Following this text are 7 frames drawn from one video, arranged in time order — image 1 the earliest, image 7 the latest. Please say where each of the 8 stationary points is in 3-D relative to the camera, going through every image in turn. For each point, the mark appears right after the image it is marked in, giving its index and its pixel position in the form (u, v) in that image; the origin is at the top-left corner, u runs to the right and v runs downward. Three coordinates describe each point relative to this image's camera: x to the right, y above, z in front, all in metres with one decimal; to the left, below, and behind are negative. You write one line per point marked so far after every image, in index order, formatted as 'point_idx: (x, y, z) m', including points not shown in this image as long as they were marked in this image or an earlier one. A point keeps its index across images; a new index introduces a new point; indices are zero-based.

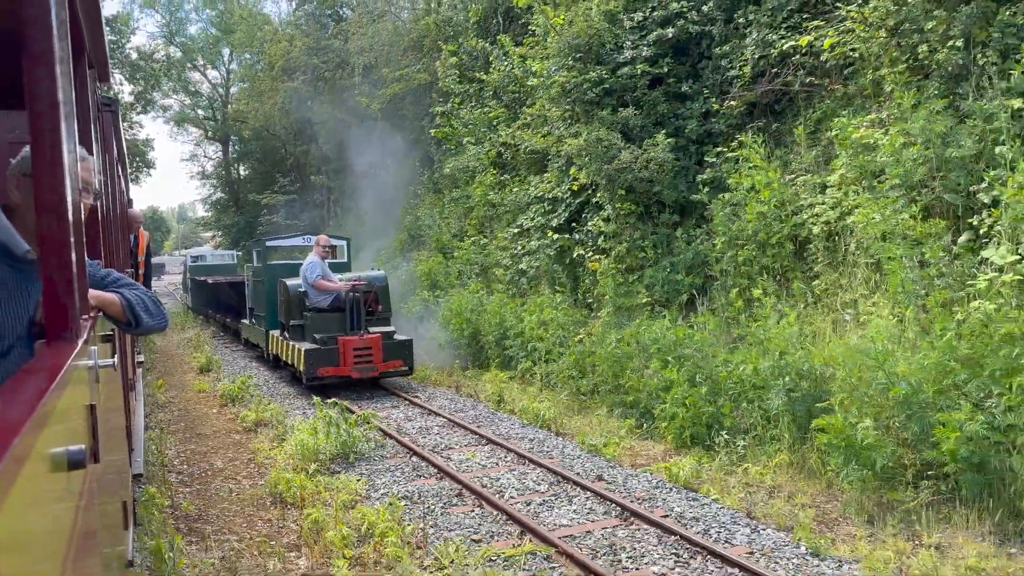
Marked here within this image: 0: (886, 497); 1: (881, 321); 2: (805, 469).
0: (+3.0, -1.6, +6.0) m
1: (+3.4, -0.3, +7.0) m
2: (+2.6, -1.6, +6.7) m
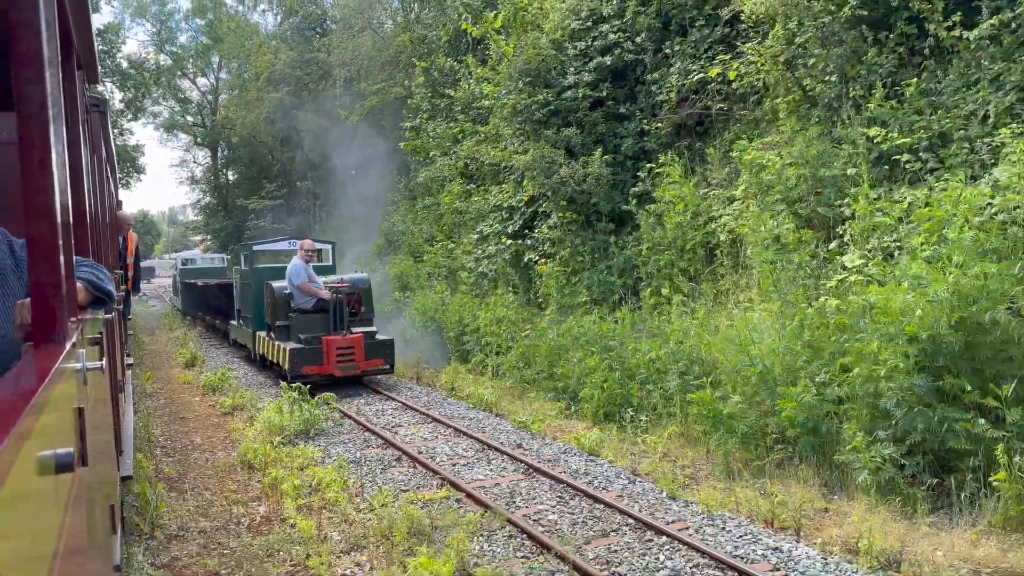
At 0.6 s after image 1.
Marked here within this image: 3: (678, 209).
0: (+2.3, -1.6, +7.3) m
1: (+2.7, -0.3, +8.3) m
2: (+1.9, -1.6, +8.0) m
3: (+2.4, +1.1, +10.6) m
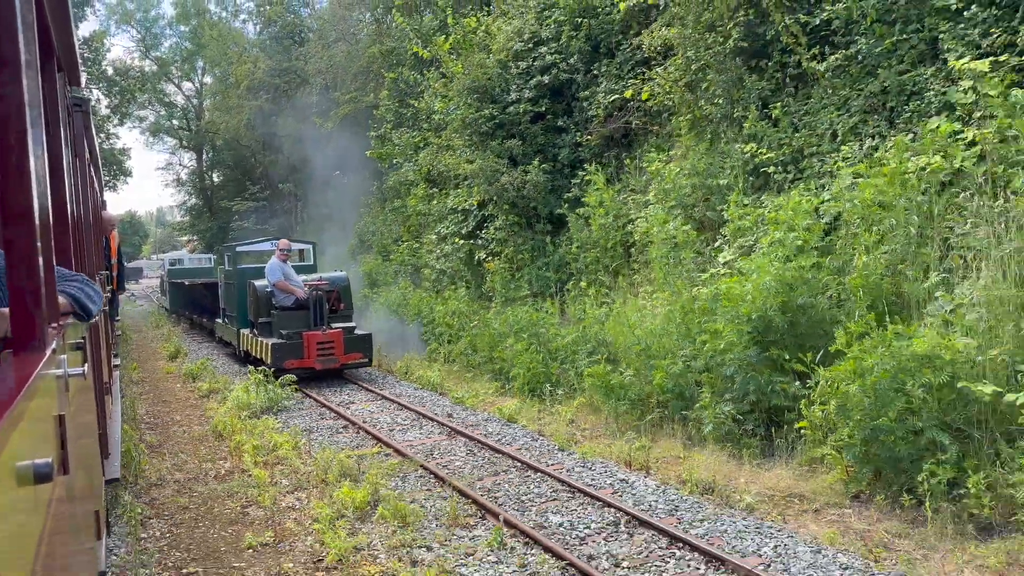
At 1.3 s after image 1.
0: (+1.4, -1.5, +8.7) m
1: (+1.8, -0.2, +9.7) m
2: (+1.0, -1.5, +9.5) m
3: (+1.4, +1.2, +12.1) m
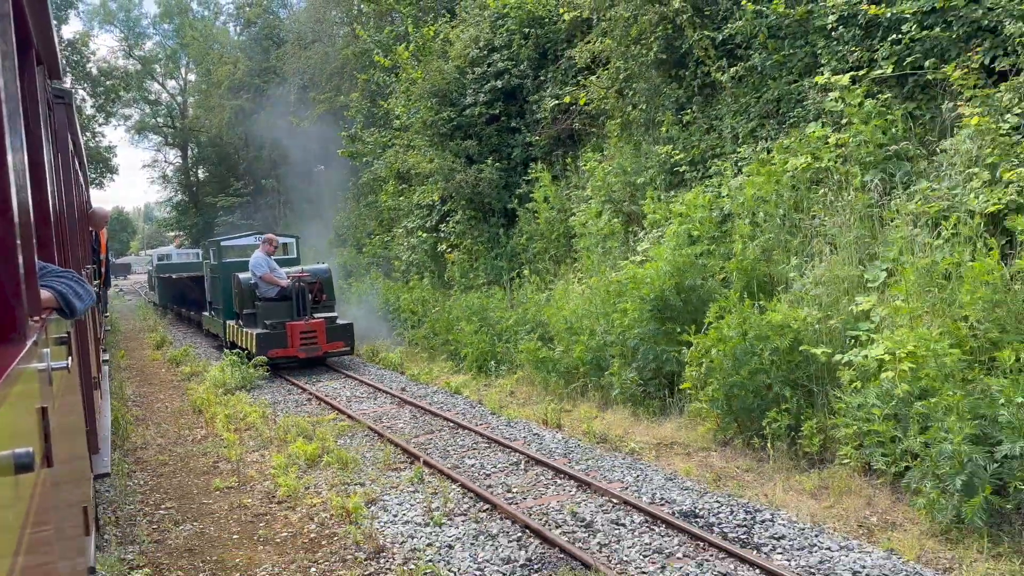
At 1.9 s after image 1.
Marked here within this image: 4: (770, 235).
0: (+0.6, -1.3, +10.0) m
1: (+1.0, 0.0, +11.0) m
2: (+0.3, -1.3, +10.7) m
3: (+0.6, +1.4, +13.3) m
4: (+2.9, +0.6, +8.4) m
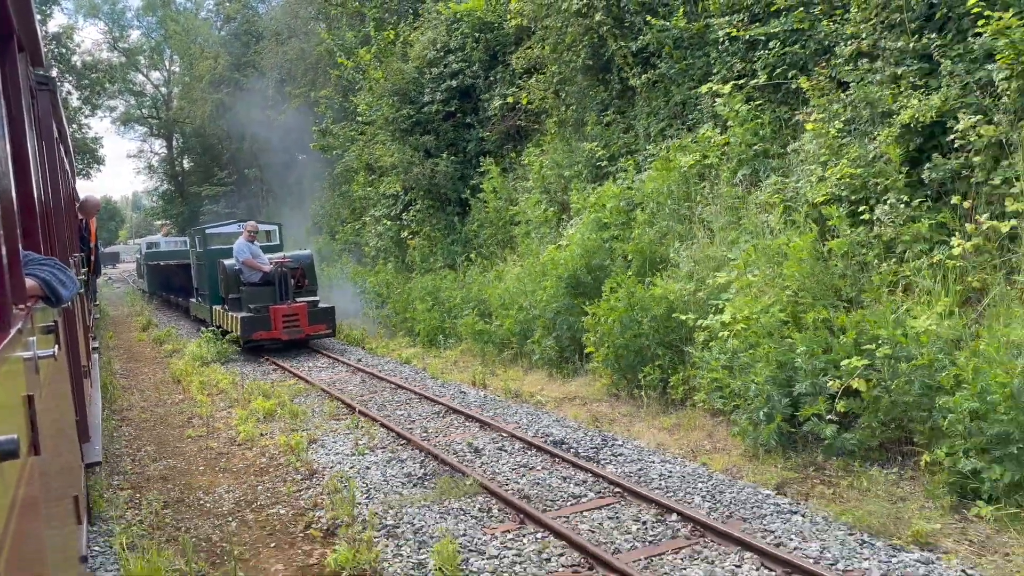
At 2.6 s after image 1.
0: (-0.3, -1.0, +11.5) m
1: (+0.1, +0.3, +12.4) m
2: (-0.7, -1.0, +12.2) m
3: (-0.4, +1.8, +14.8) m
4: (+2.0, +0.9, +9.9) m
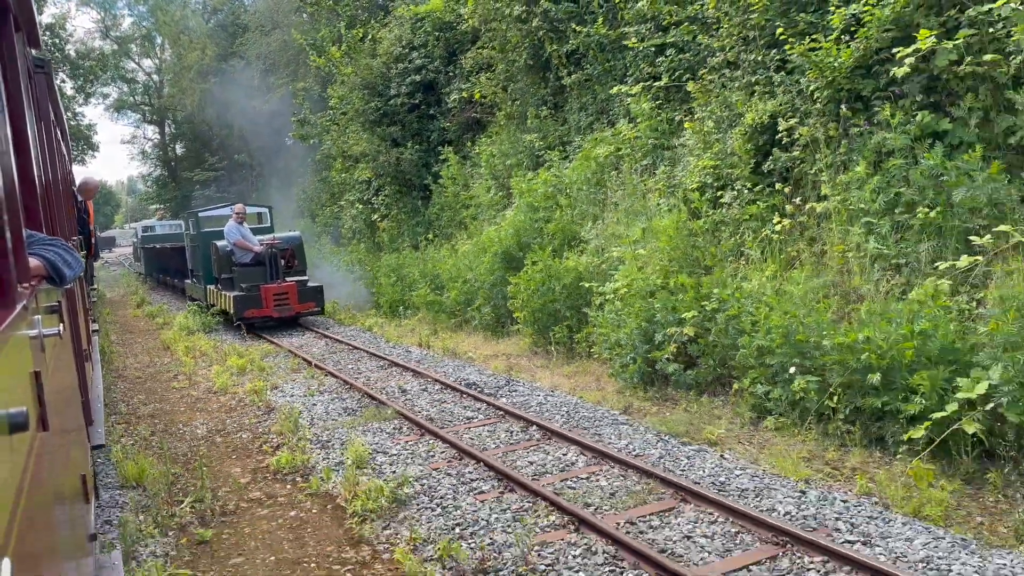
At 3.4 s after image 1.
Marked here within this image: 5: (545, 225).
0: (-1.3, -0.6, +13.1) m
1: (-0.9, +0.8, +14.1) m
2: (-1.6, -0.6, +13.9) m
3: (-1.4, +2.3, +16.4) m
4: (+1.0, +1.3, +11.5) m
5: (+0.5, +1.0, +11.9) m
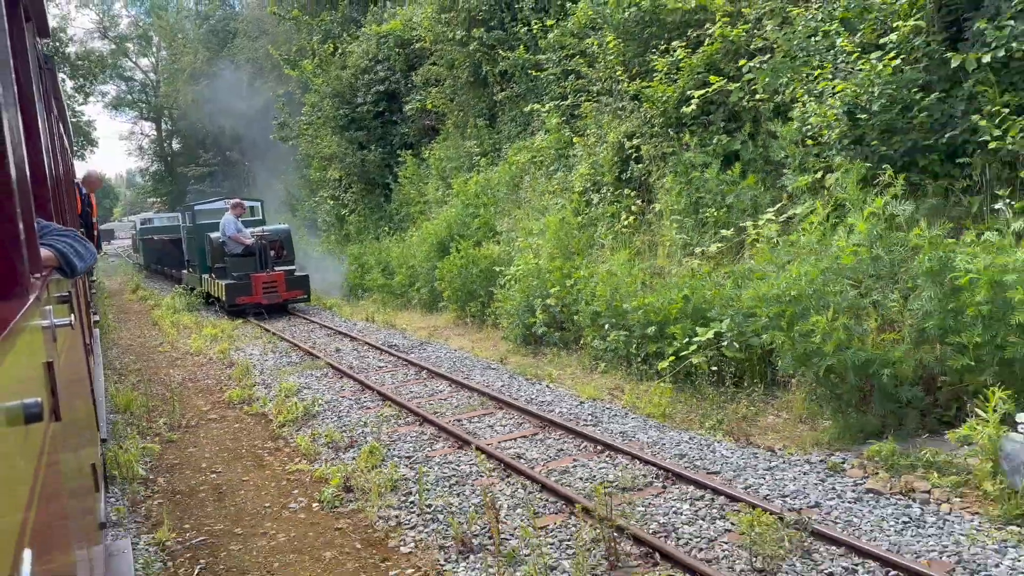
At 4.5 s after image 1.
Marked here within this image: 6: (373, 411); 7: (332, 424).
0: (-2.6, -0.3, +15.4) m
1: (-2.2, +1.1, +16.4) m
2: (-2.9, -0.2, +16.2) m
3: (-2.7, +2.6, +18.6) m
4: (-0.2, +1.6, +13.8) m
5: (-0.8, +1.3, +14.2) m
6: (-1.4, -1.3, +7.7) m
7: (-1.8, -1.4, +7.5) m
